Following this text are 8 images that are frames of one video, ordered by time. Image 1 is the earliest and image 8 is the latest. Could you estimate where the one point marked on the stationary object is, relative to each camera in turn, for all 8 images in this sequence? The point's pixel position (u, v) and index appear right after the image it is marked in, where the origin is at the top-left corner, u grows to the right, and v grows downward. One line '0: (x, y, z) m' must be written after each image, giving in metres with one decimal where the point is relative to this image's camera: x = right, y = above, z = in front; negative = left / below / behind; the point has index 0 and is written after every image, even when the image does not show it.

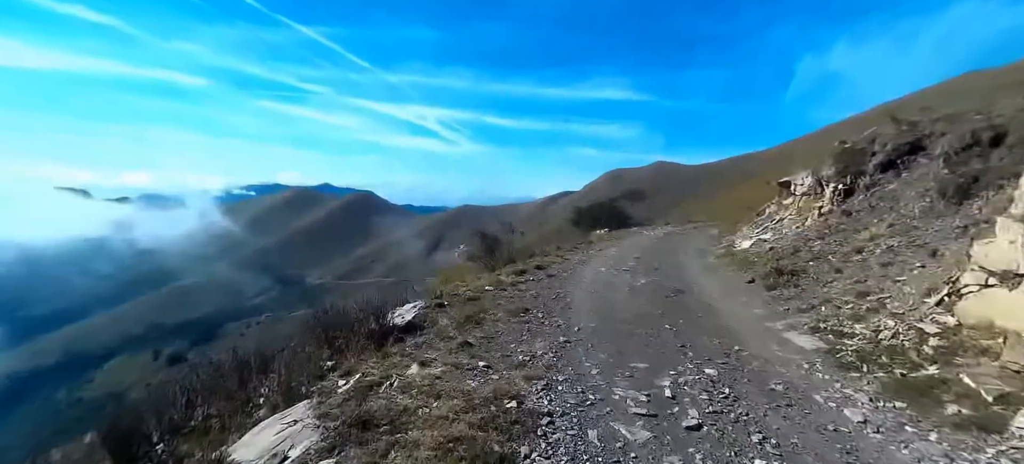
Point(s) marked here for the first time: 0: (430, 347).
0: (-1.1, -1.5, +6.2) m
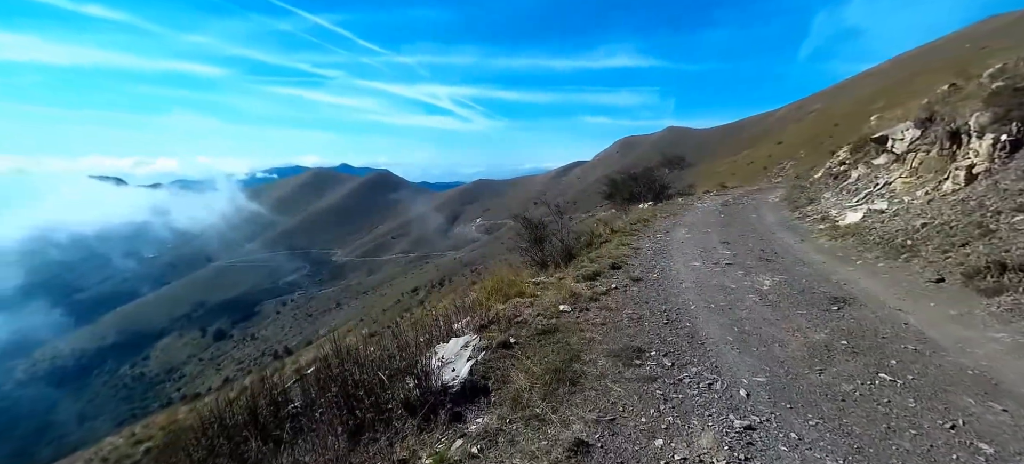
0: (0.0, -1.7, +3.6) m
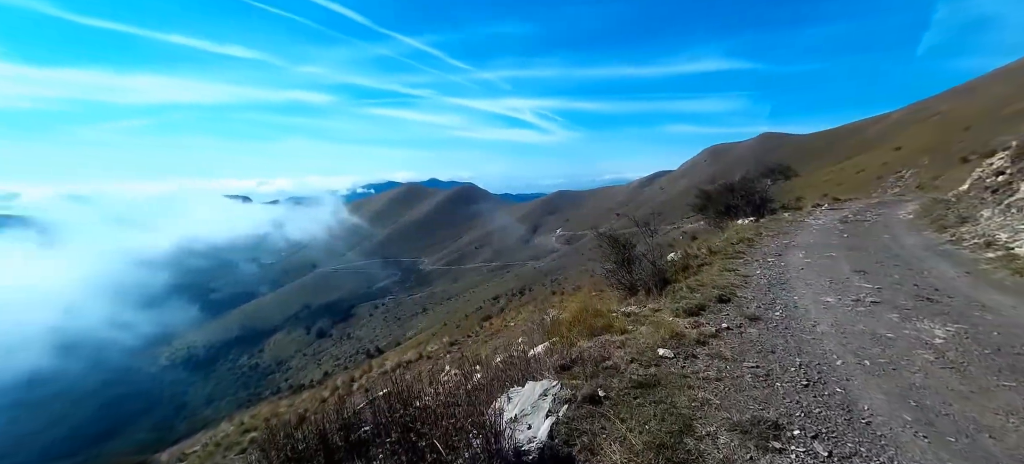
0: (+0.6, -1.9, +2.6) m
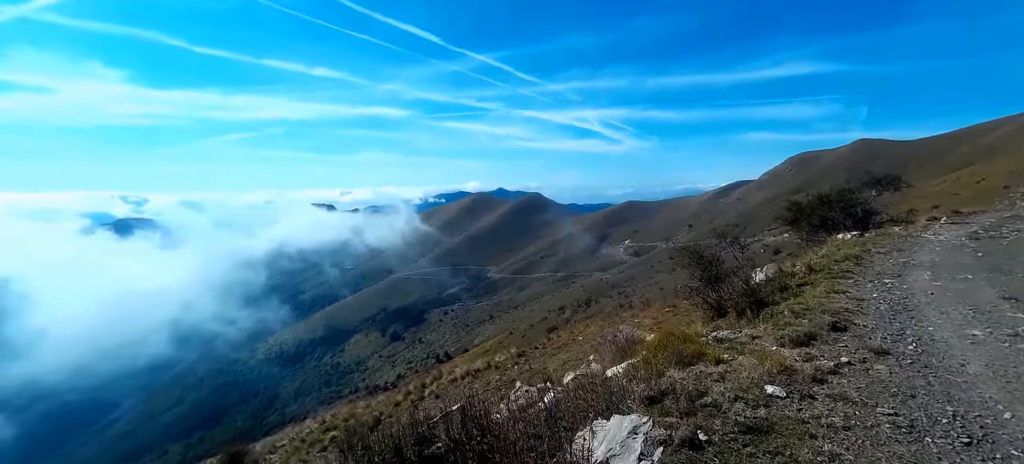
0: (+1.0, -2.0, +2.1) m
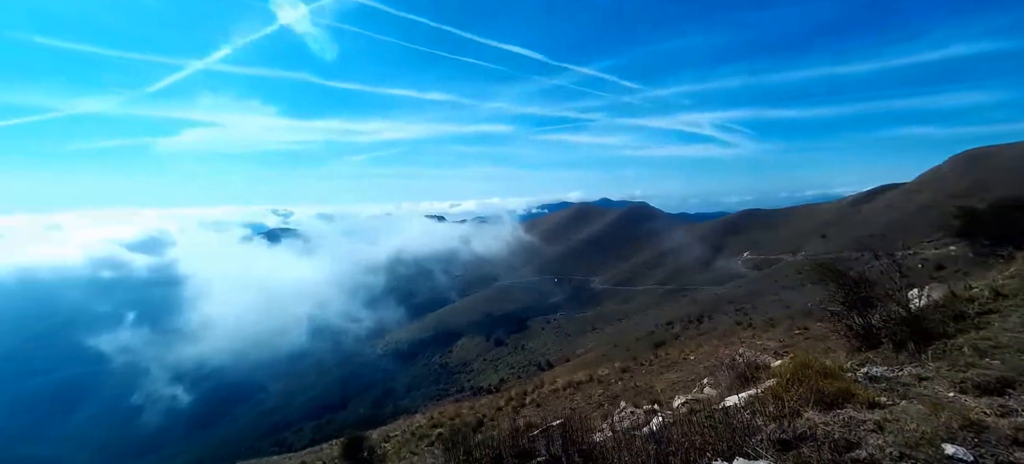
0: (+1.4, -2.1, +1.5) m
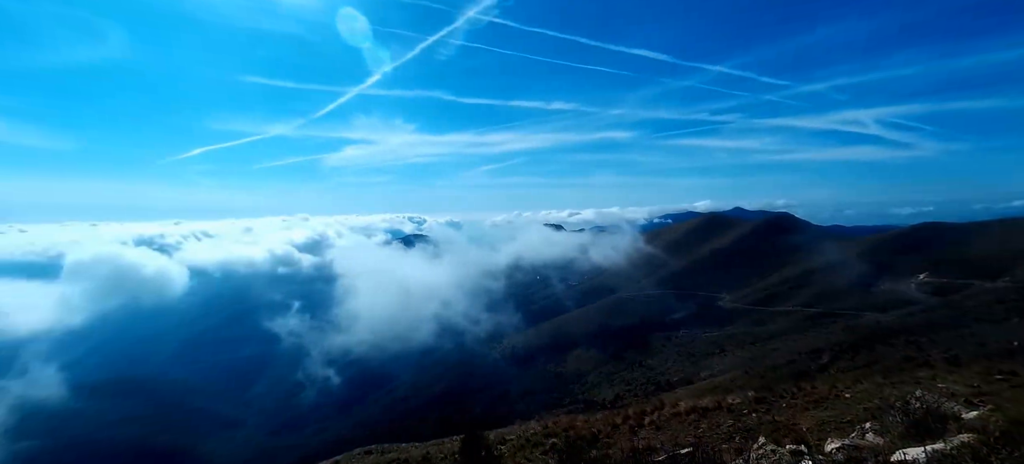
0: (+1.7, -2.2, +0.9) m
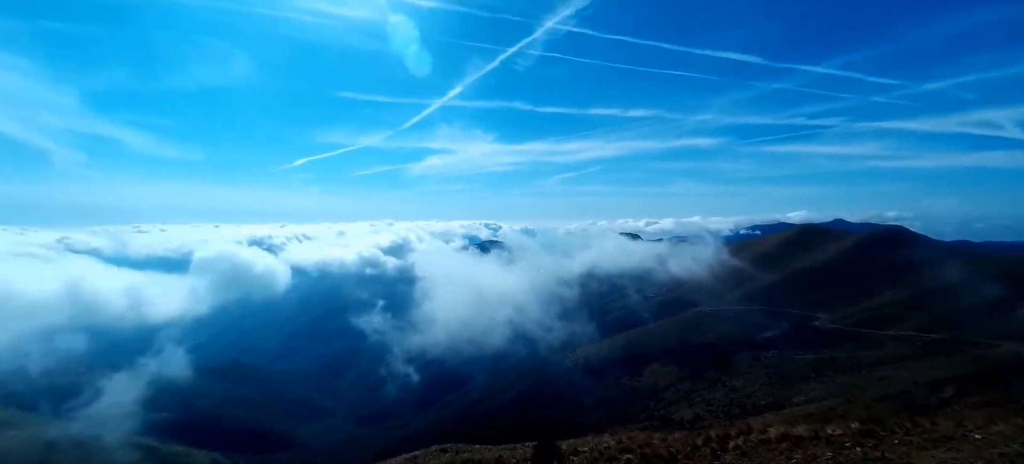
0: (+1.8, -2.2, +0.7) m
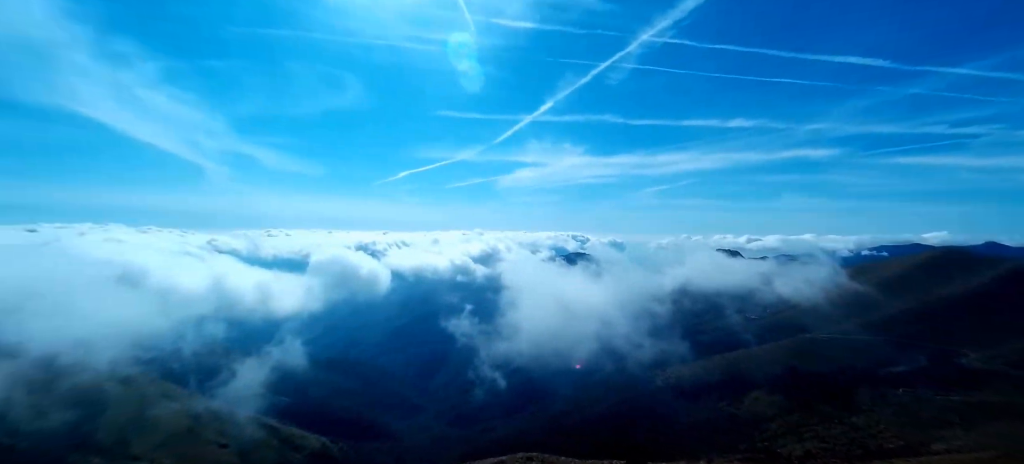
0: (+1.9, -2.3, +0.4) m
